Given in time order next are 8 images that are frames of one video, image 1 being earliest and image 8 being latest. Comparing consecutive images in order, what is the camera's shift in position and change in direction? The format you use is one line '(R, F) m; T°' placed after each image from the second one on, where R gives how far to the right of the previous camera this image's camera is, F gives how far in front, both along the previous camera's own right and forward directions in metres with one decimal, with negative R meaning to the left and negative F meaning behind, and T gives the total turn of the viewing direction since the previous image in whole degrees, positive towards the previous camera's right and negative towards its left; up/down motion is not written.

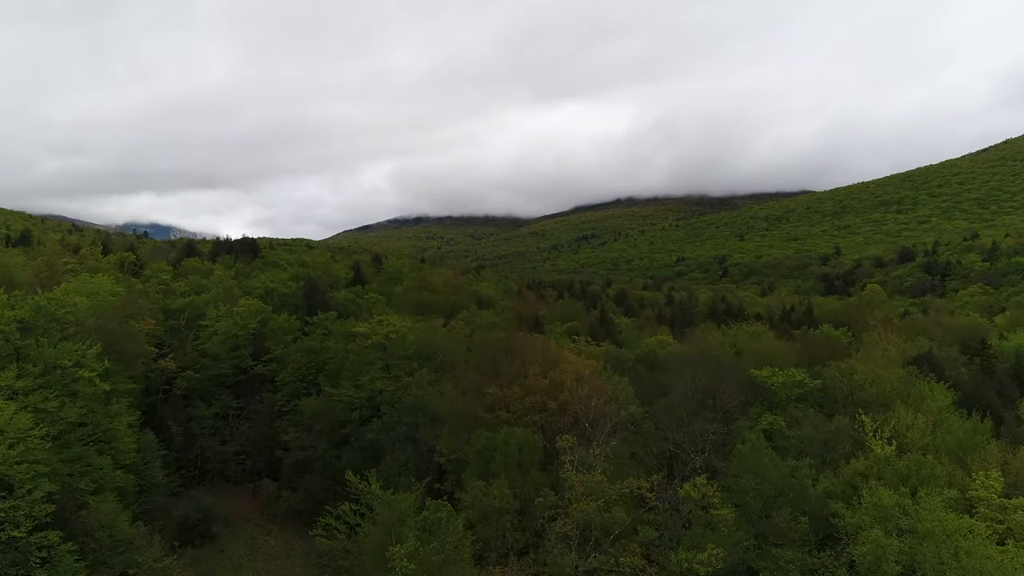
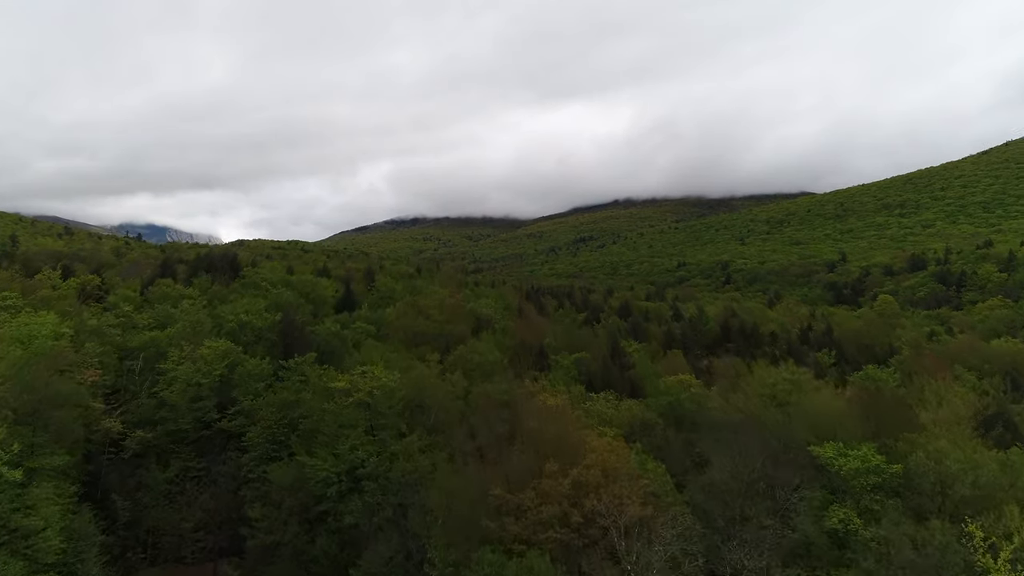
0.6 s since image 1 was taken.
(-0.3, +3.2) m; 0°
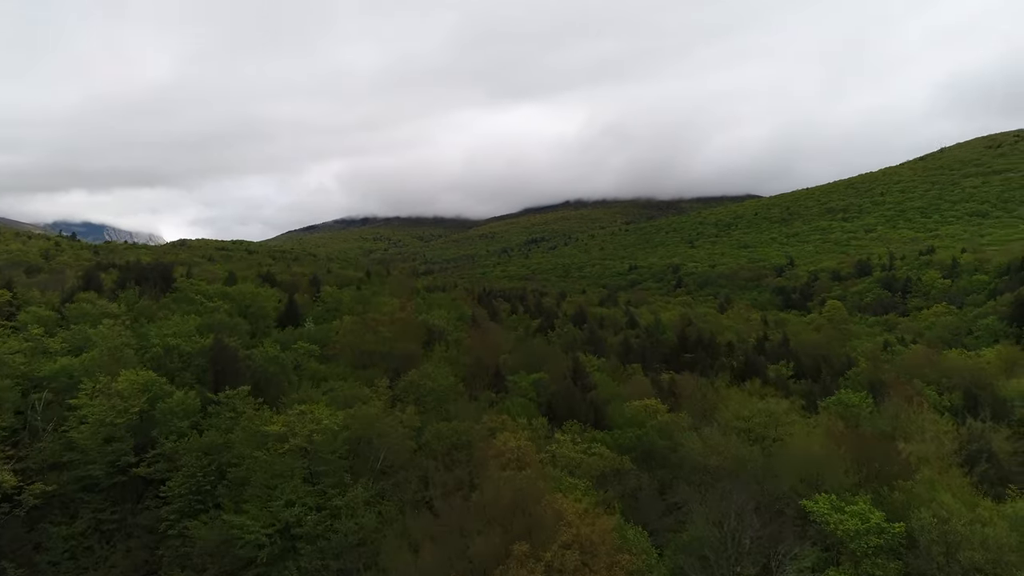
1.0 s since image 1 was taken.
(+0.1, +1.7) m; +4°
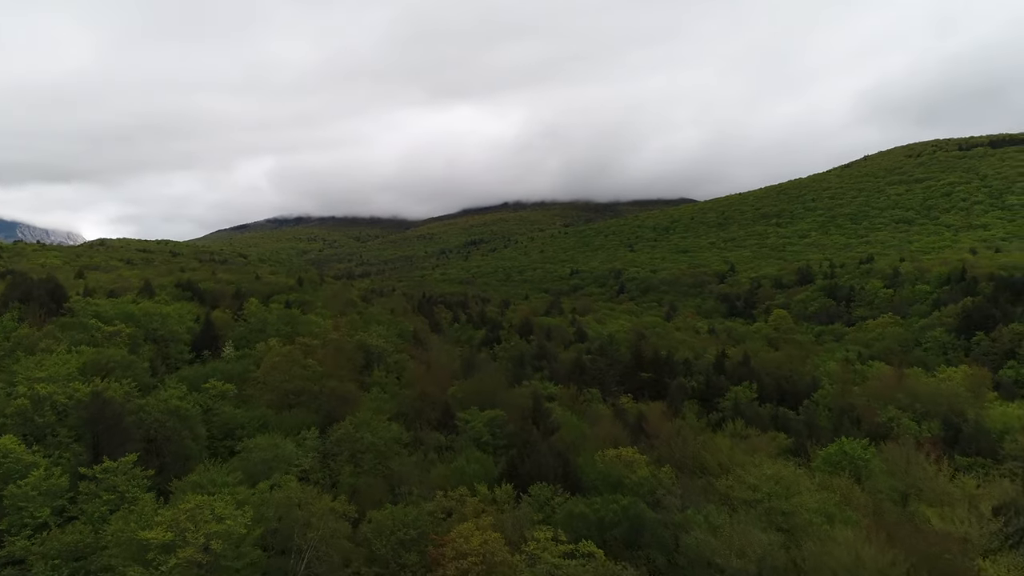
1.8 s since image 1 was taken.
(-0.3, +3.3) m; +5°
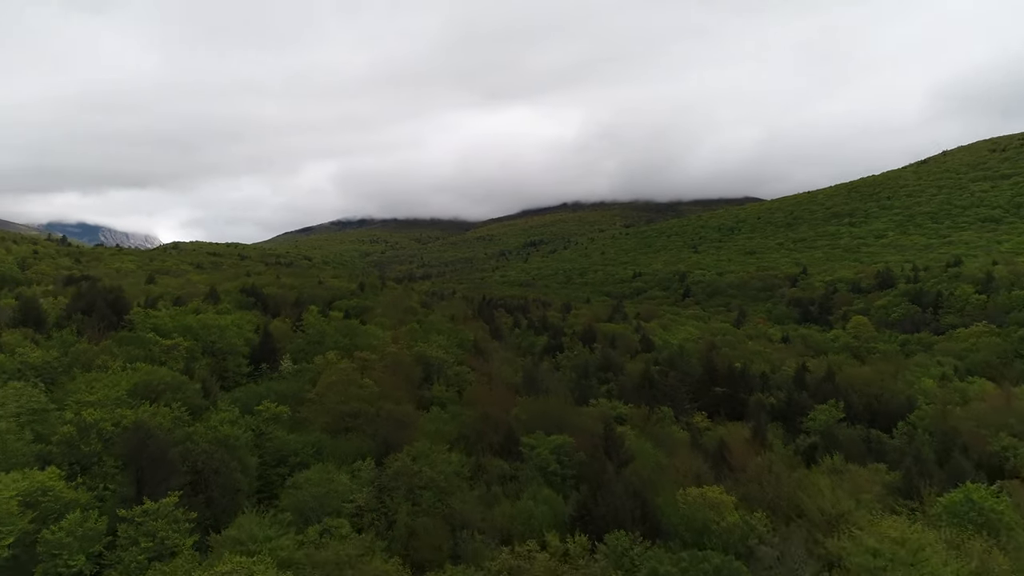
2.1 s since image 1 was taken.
(-0.8, +2.1) m; -5°
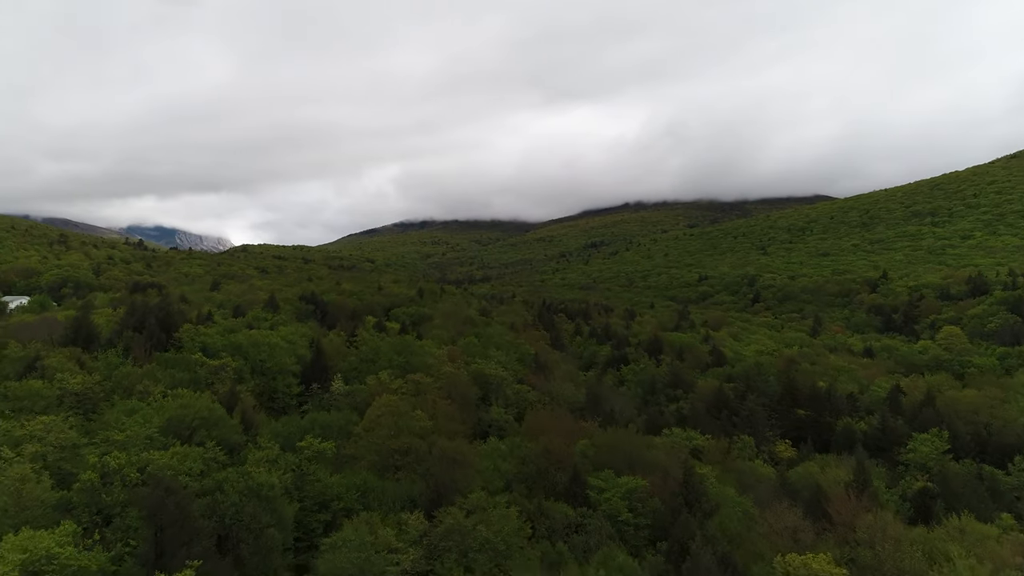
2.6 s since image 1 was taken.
(-0.7, +2.8) m; -5°
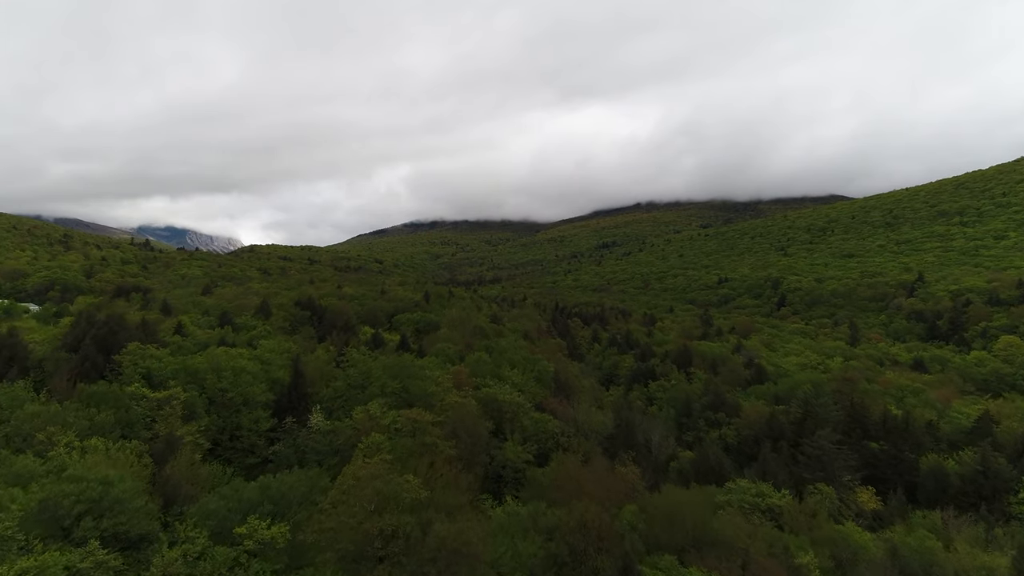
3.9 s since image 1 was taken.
(-0.6, +6.4) m; -1°
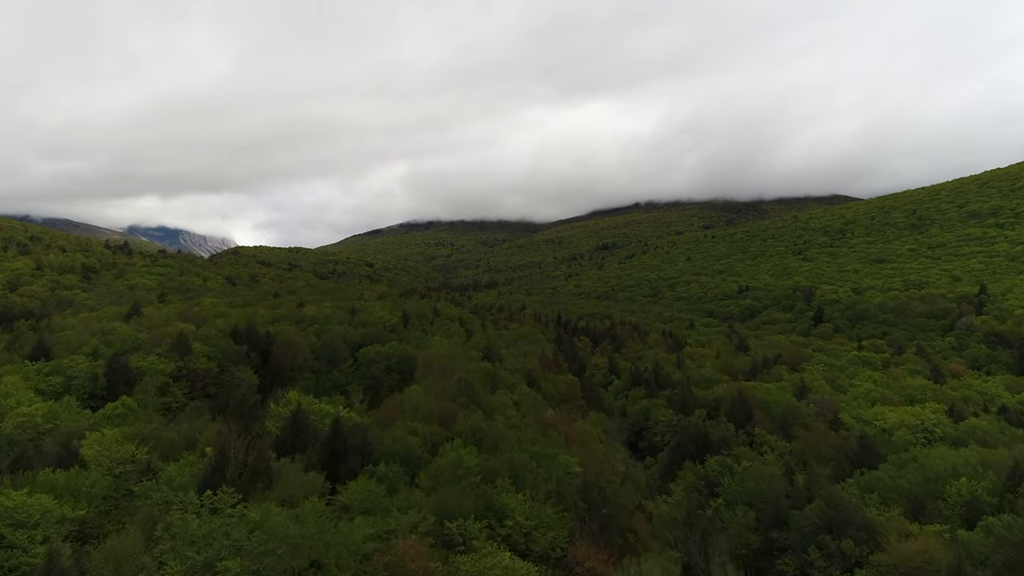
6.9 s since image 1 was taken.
(-0.2, +16.1) m; 0°
